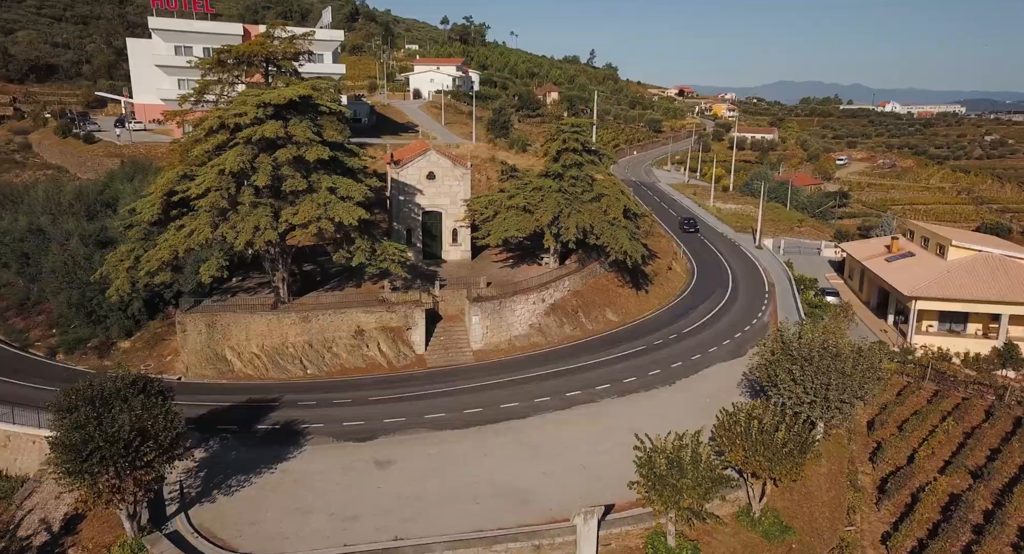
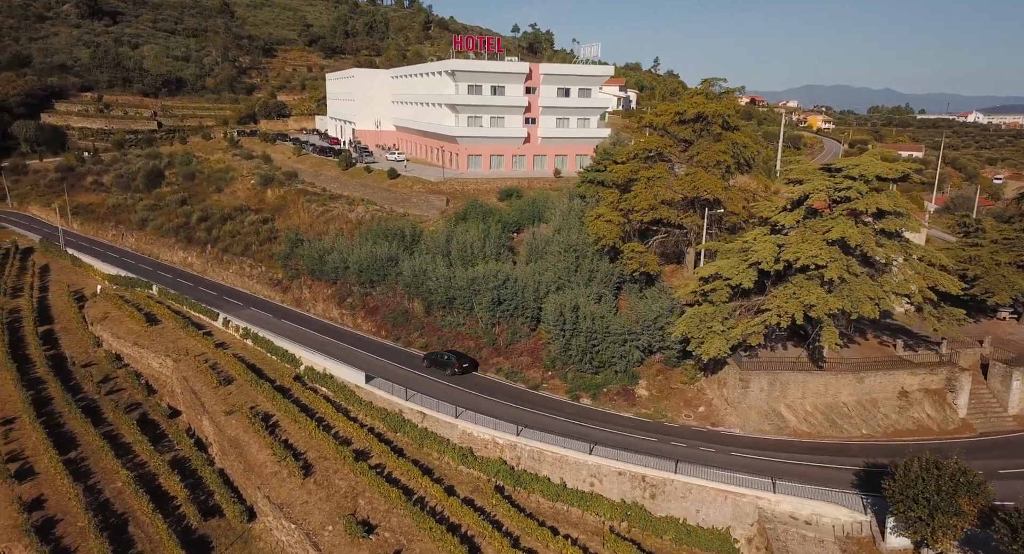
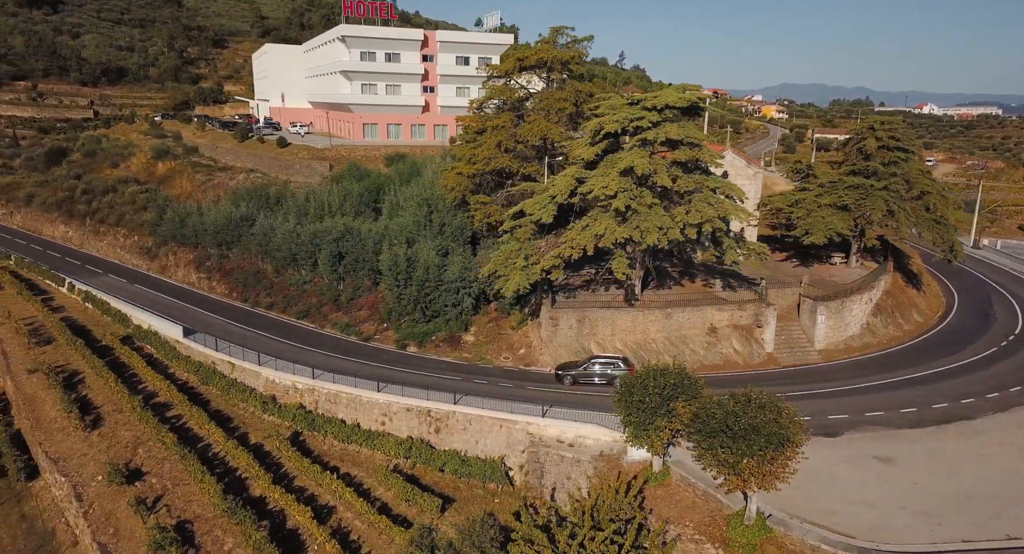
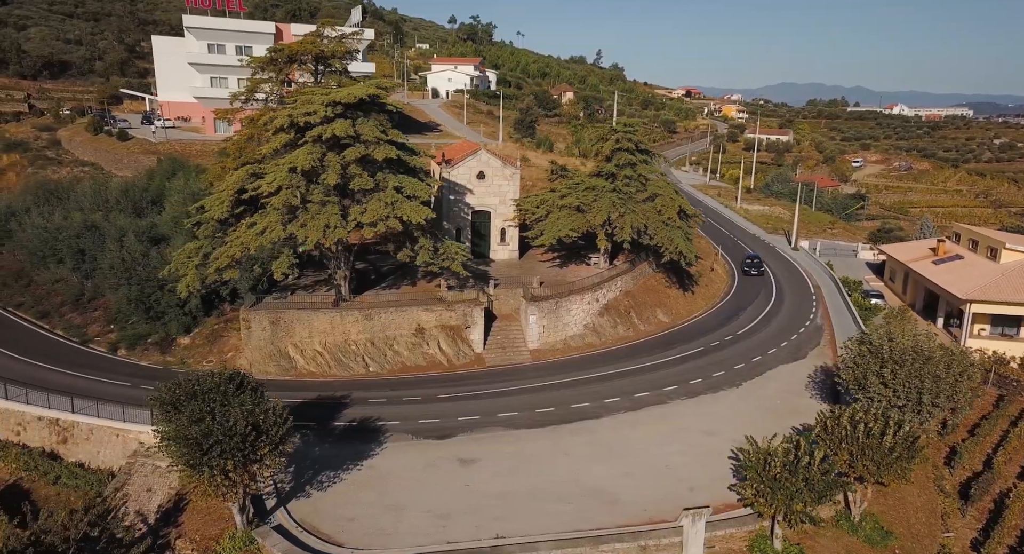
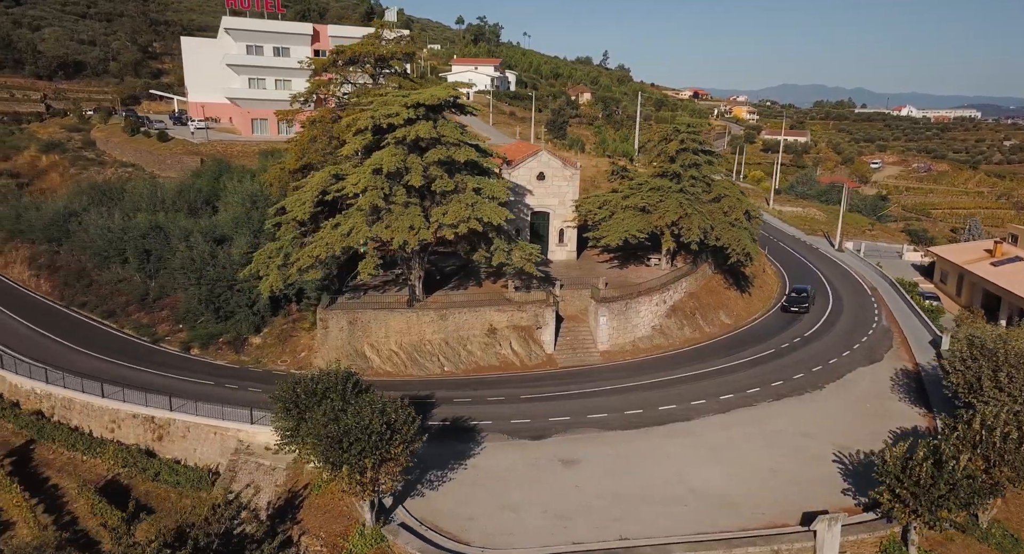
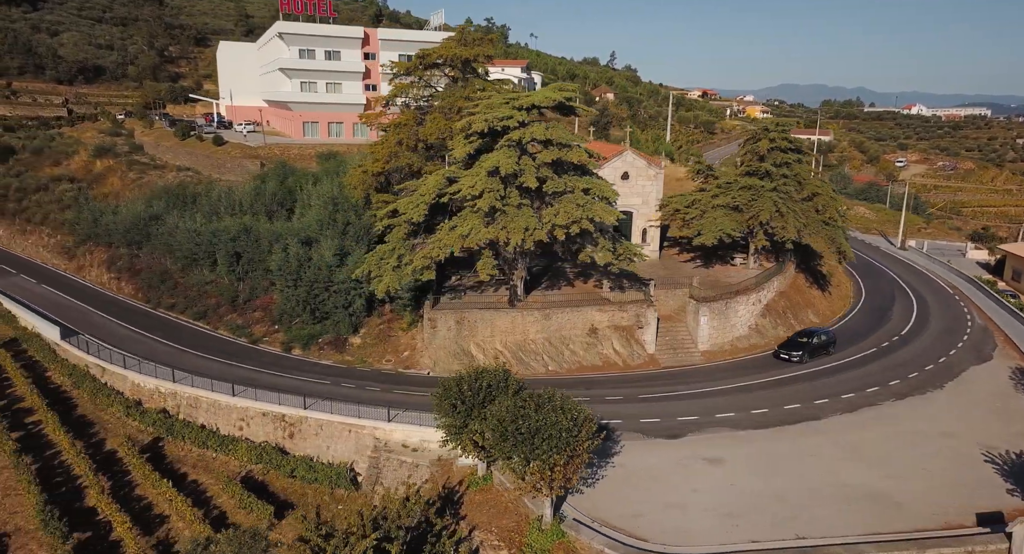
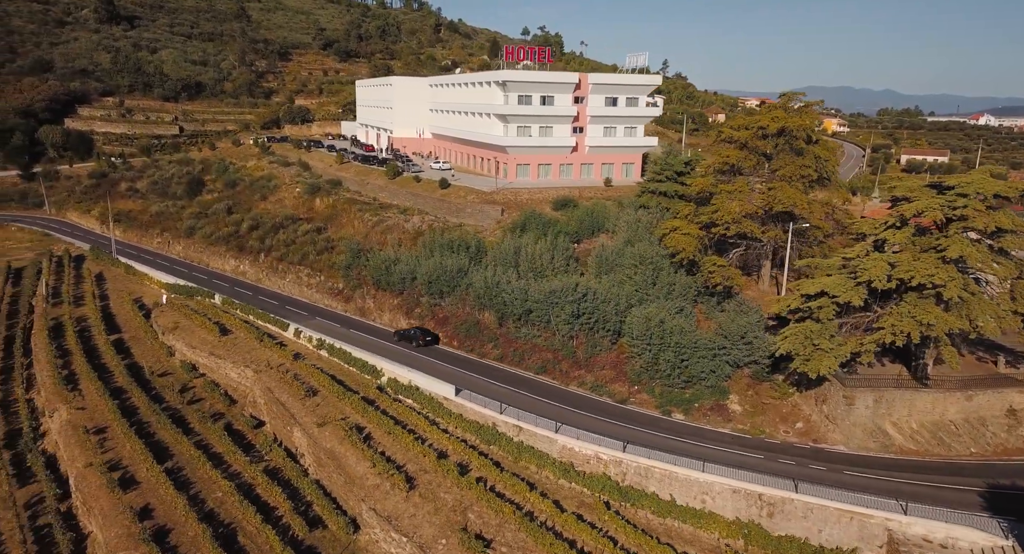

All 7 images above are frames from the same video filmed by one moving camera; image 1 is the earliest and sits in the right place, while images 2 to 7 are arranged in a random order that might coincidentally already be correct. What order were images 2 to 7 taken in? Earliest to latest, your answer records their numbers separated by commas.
4, 5, 6, 3, 2, 7
